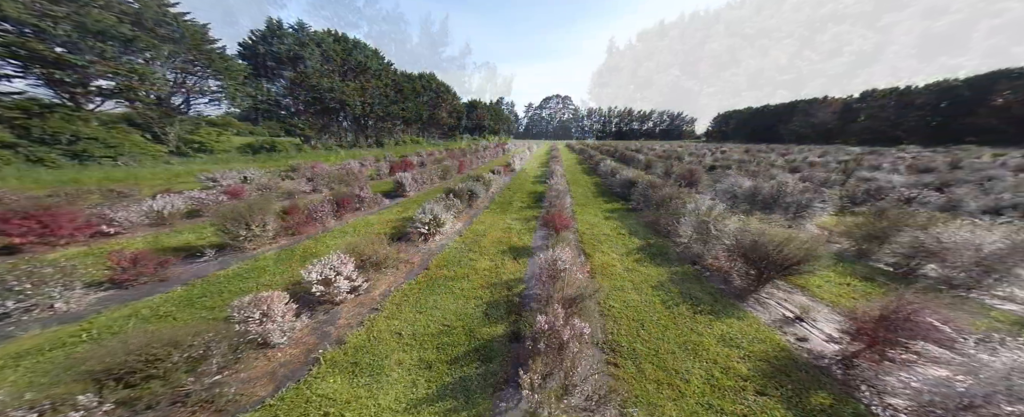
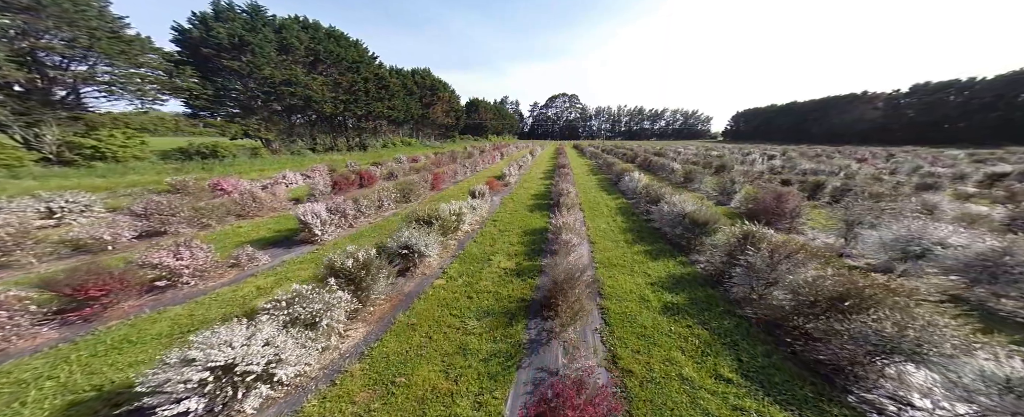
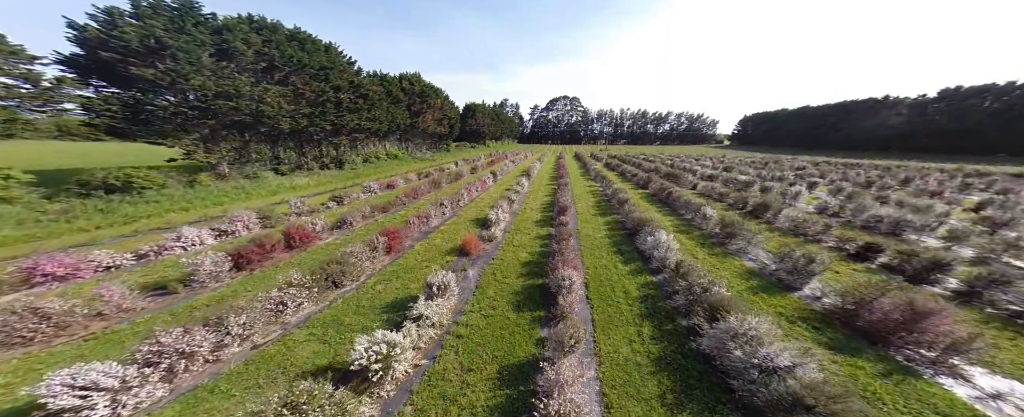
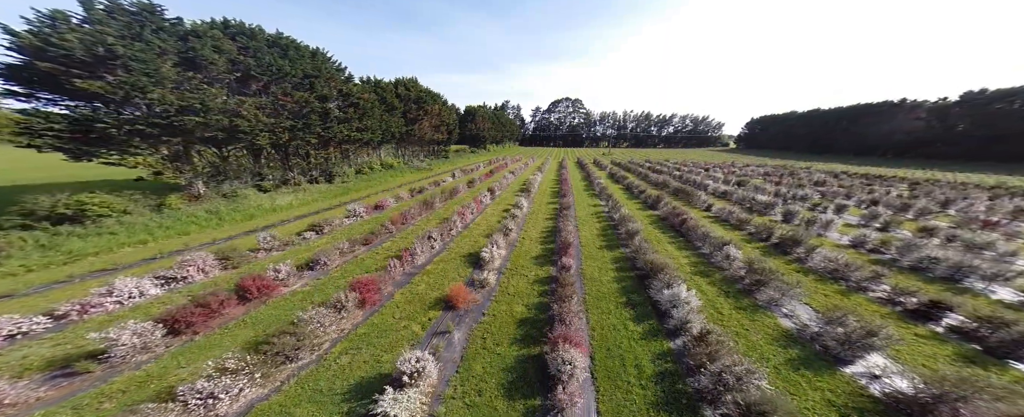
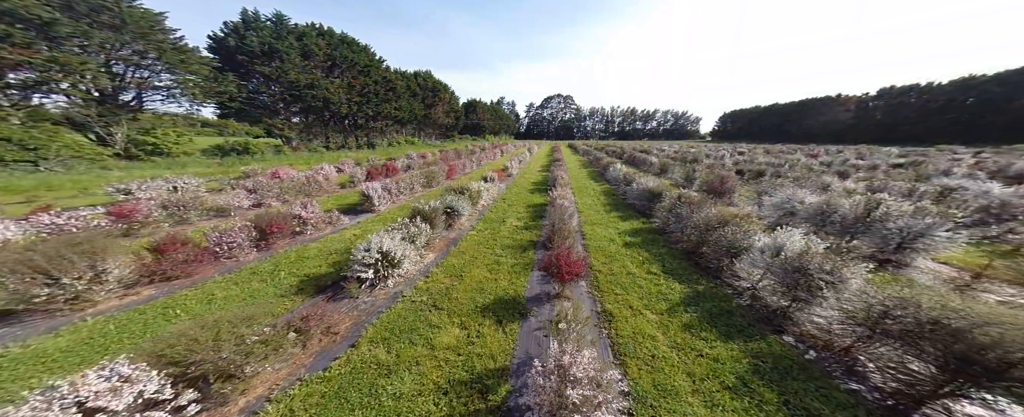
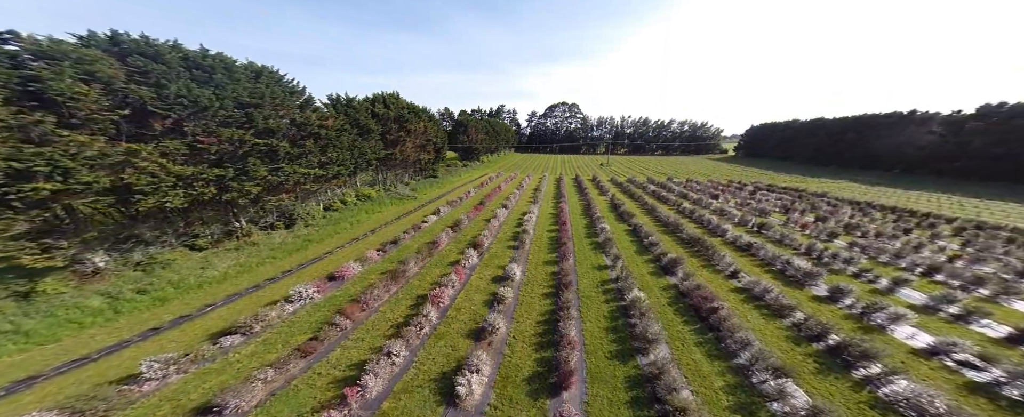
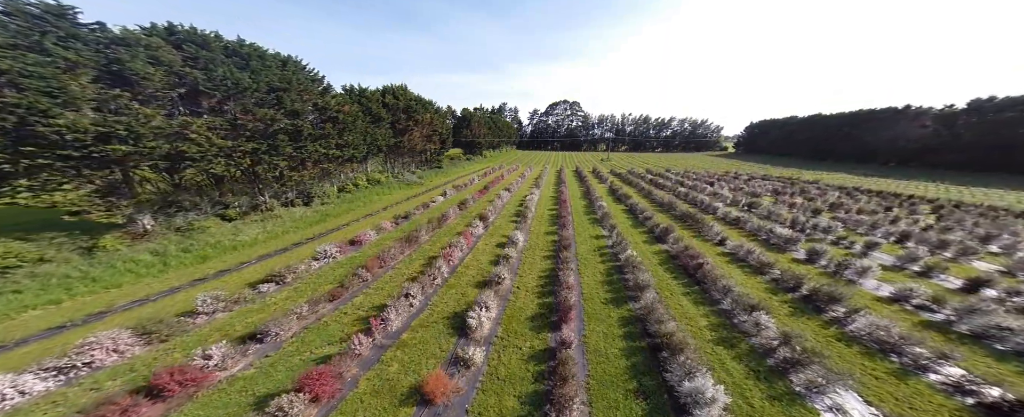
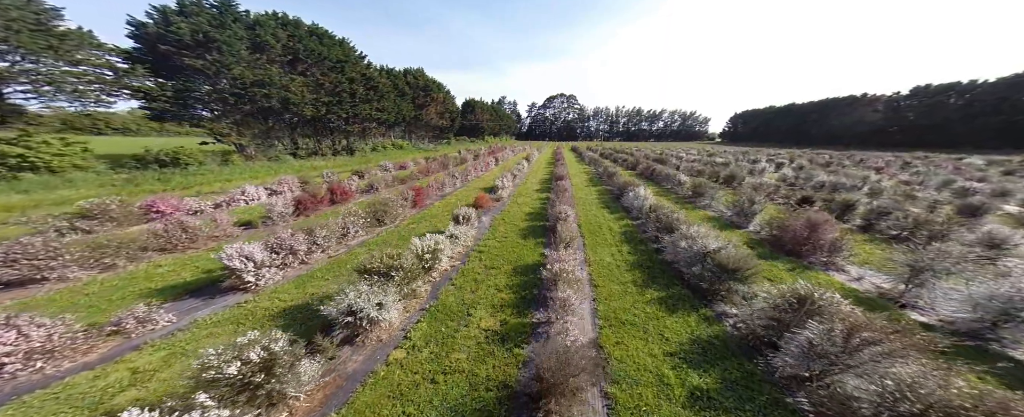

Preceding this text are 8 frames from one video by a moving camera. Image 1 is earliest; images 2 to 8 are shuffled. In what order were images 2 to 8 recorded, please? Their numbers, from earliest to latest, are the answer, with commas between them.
5, 2, 8, 3, 4, 7, 6
